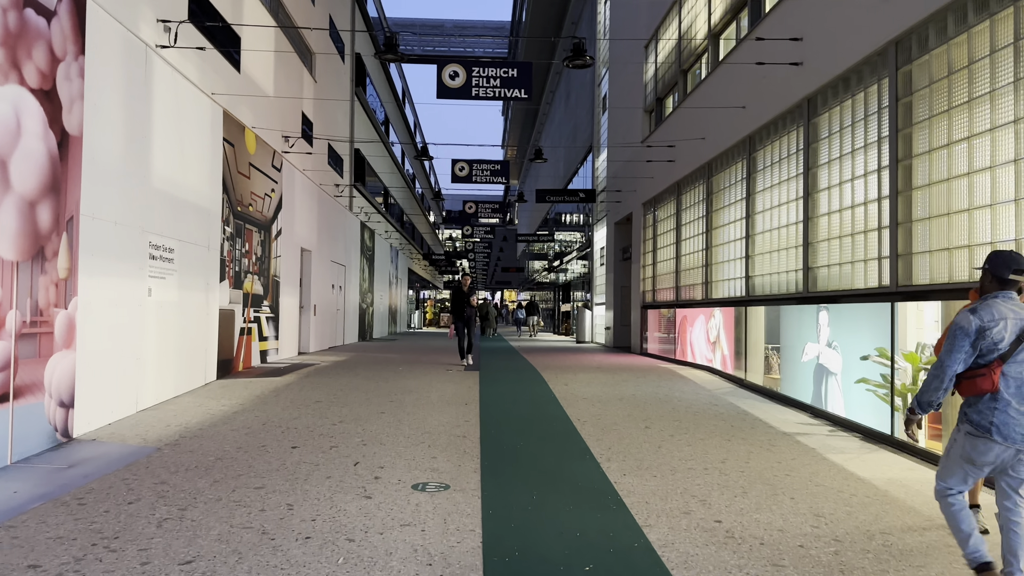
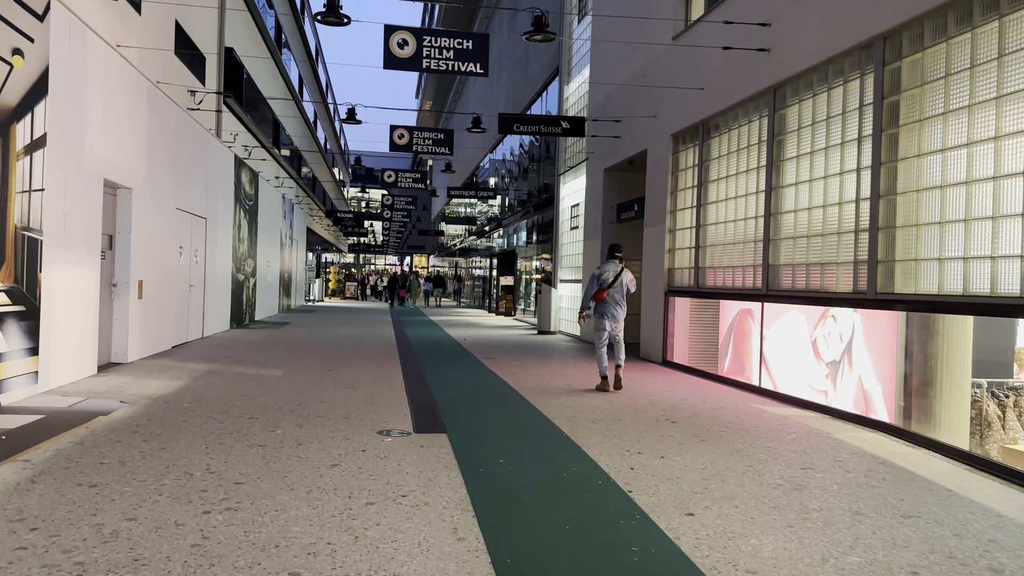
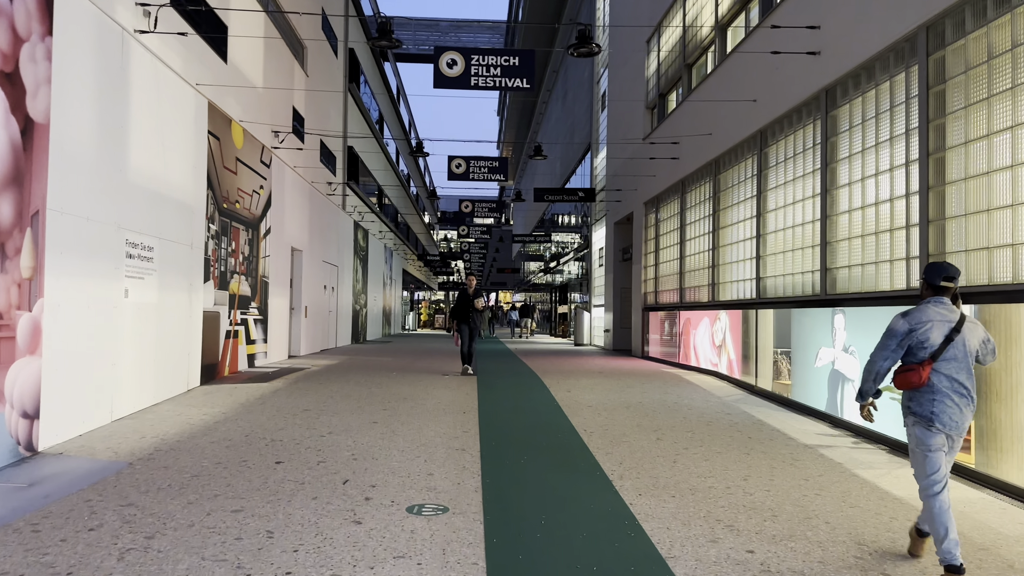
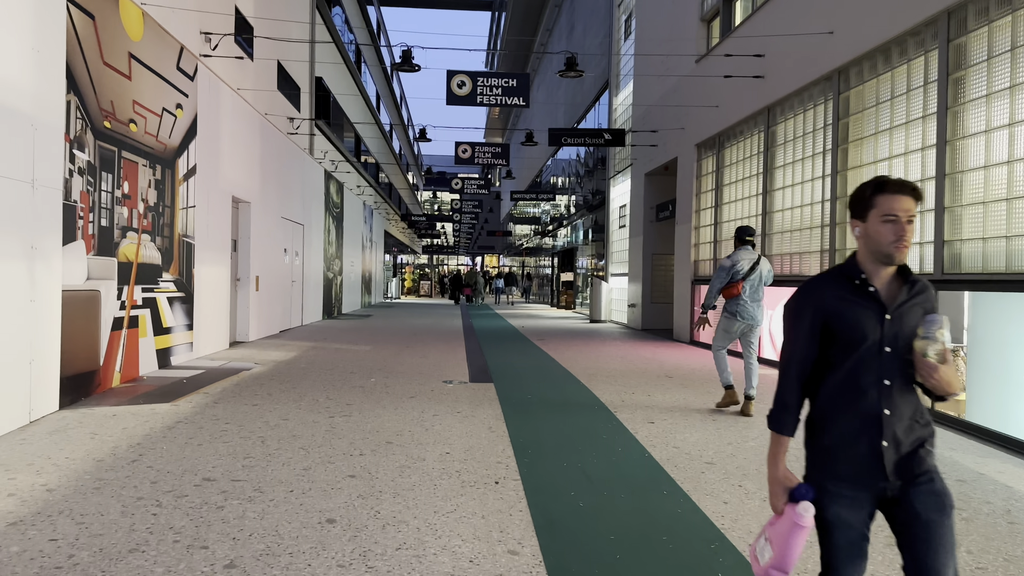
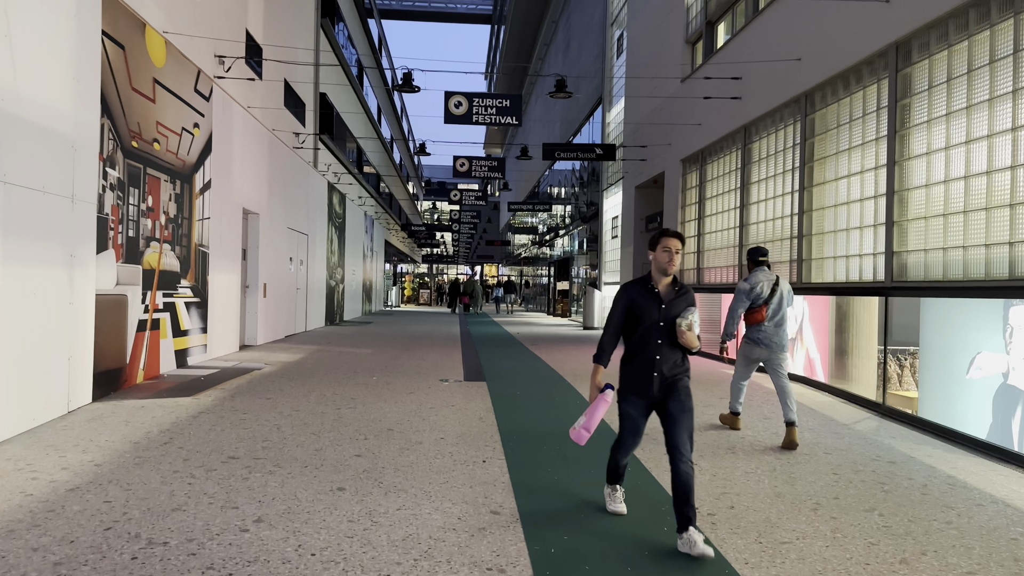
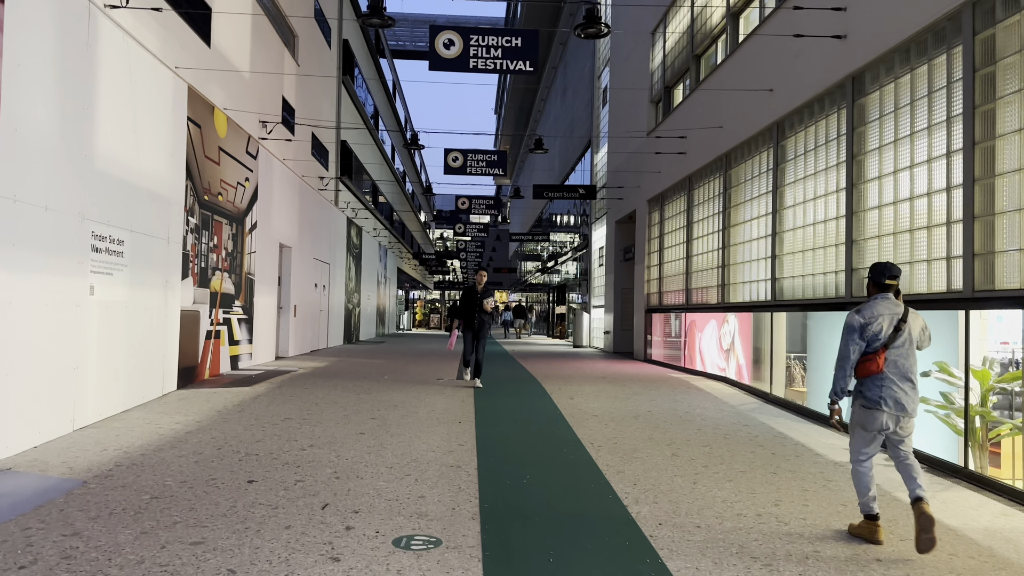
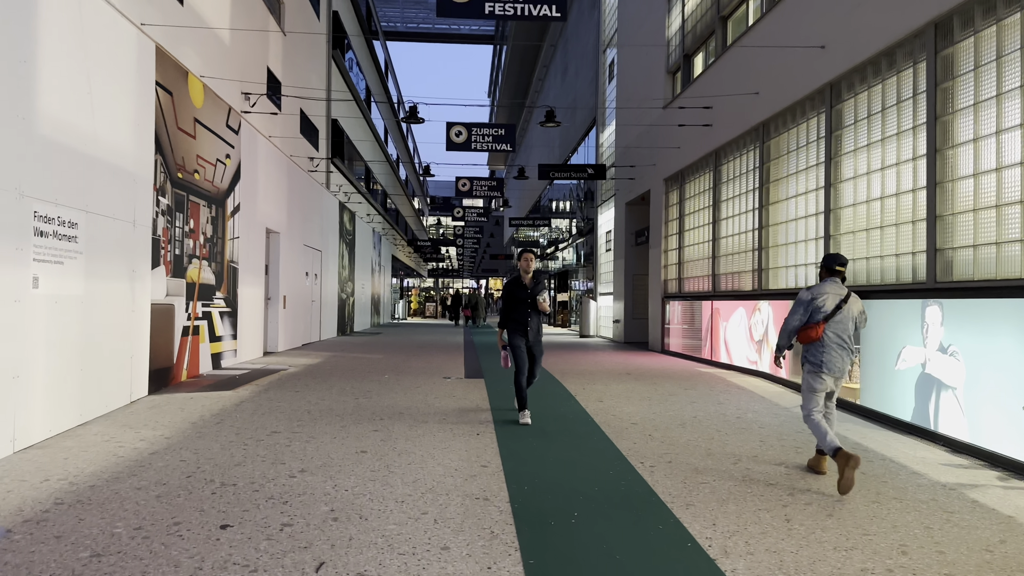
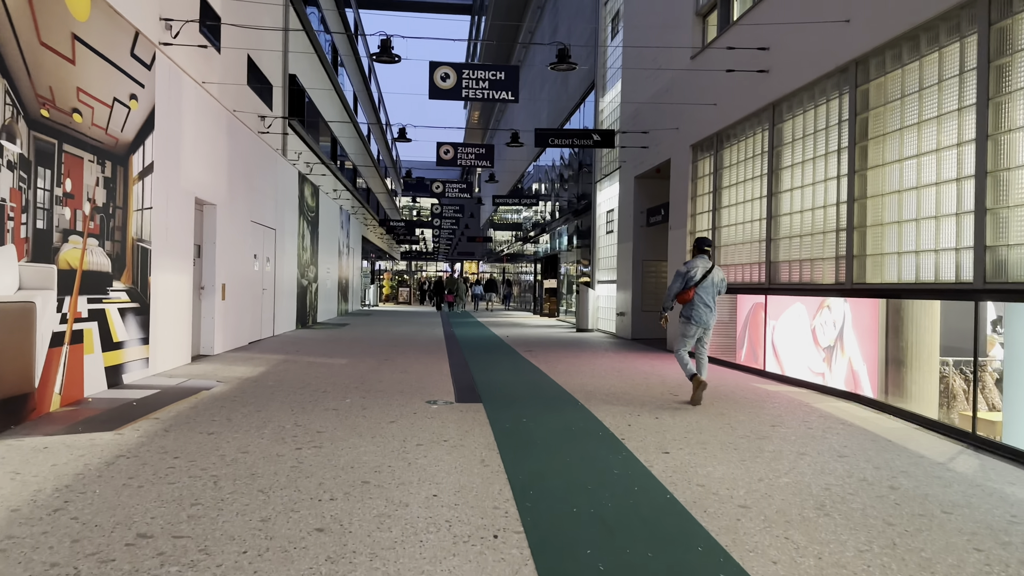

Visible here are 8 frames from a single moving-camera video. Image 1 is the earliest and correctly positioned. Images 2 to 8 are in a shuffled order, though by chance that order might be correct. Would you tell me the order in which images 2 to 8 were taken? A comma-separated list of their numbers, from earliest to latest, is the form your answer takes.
3, 6, 7, 5, 4, 8, 2
